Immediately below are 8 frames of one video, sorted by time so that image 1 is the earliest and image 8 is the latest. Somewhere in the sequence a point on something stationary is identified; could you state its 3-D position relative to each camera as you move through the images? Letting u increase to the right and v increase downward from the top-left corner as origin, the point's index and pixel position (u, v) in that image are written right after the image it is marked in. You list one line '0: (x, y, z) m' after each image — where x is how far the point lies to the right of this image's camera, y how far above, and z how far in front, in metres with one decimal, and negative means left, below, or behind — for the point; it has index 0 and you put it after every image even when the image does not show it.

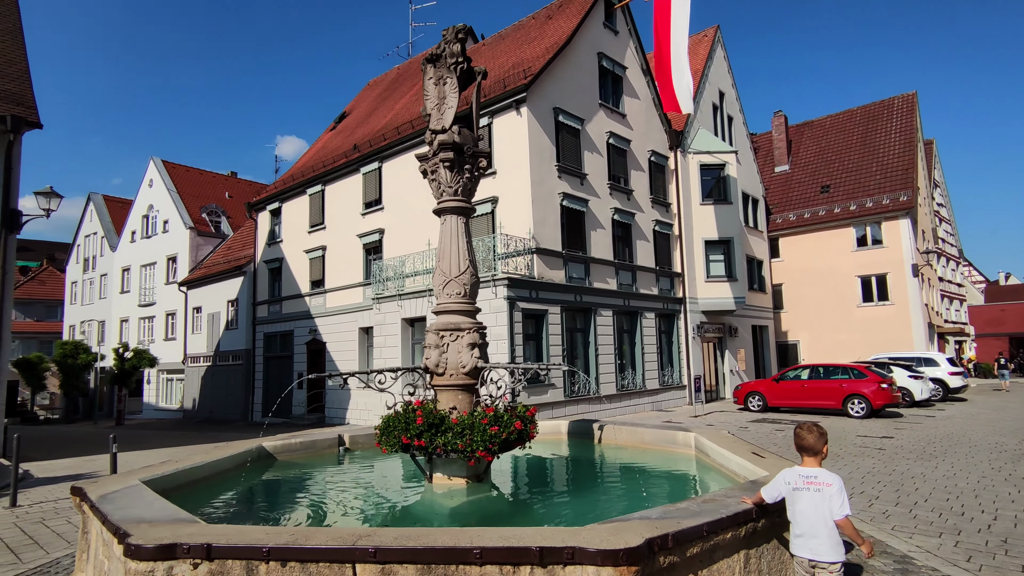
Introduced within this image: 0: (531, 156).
0: (+0.5, +3.6, +16.2) m
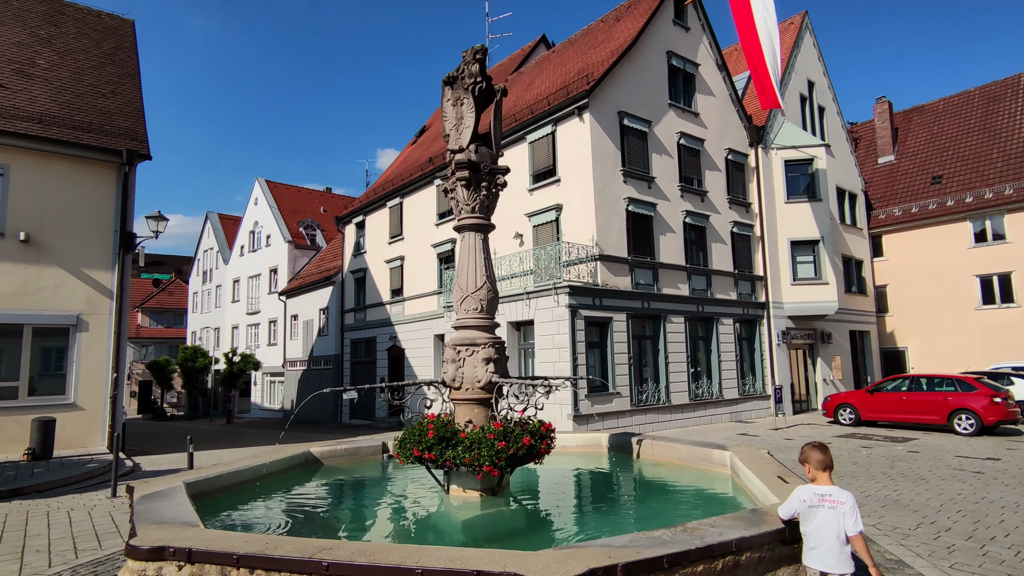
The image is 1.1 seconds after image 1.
0: (+2.3, +3.4, +16.0) m
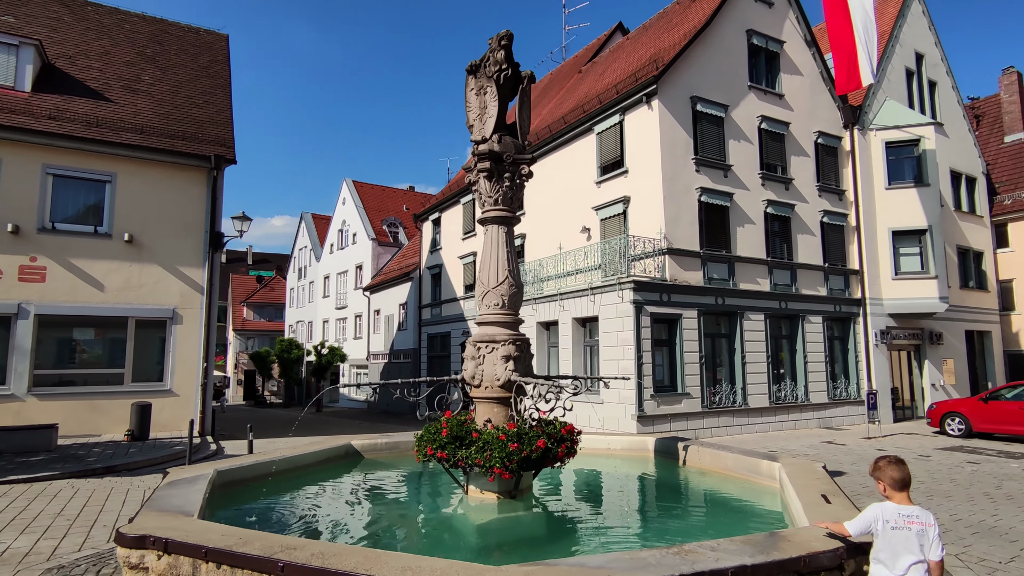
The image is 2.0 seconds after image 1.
0: (+4.0, +3.6, +15.3) m
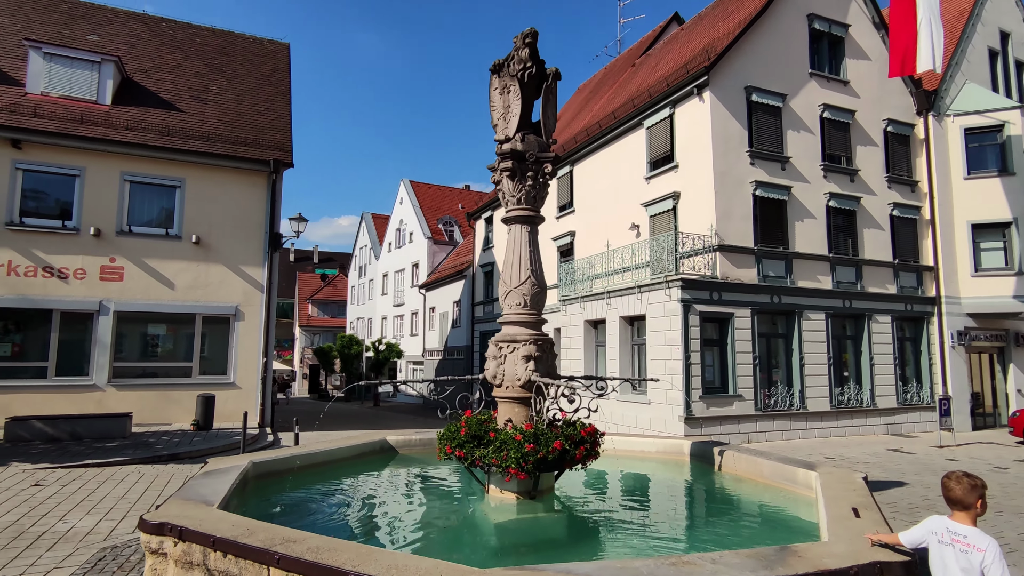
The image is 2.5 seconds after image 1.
0: (+5.2, +3.6, +14.8) m
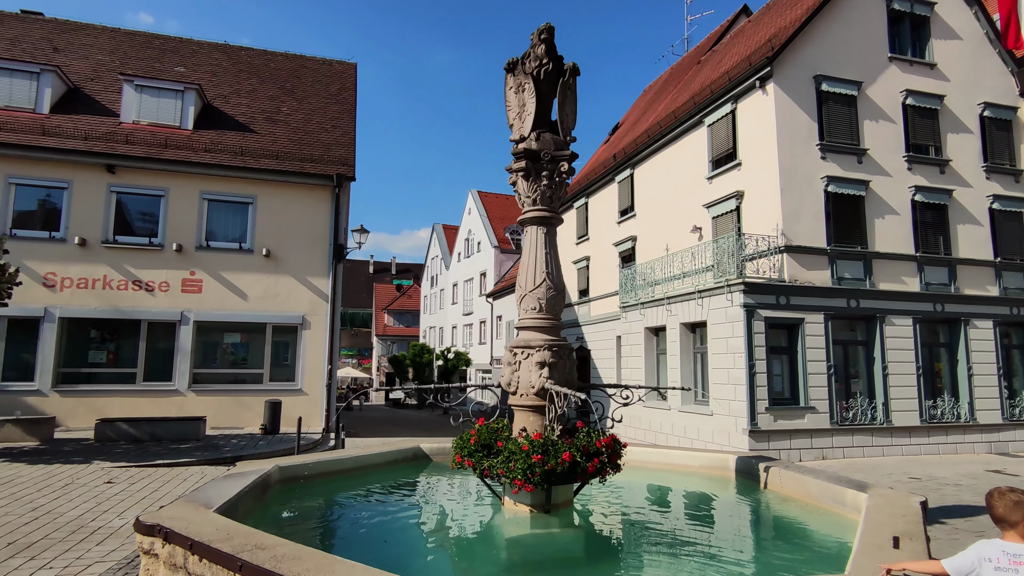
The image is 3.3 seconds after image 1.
0: (+6.4, +3.5, +13.8) m
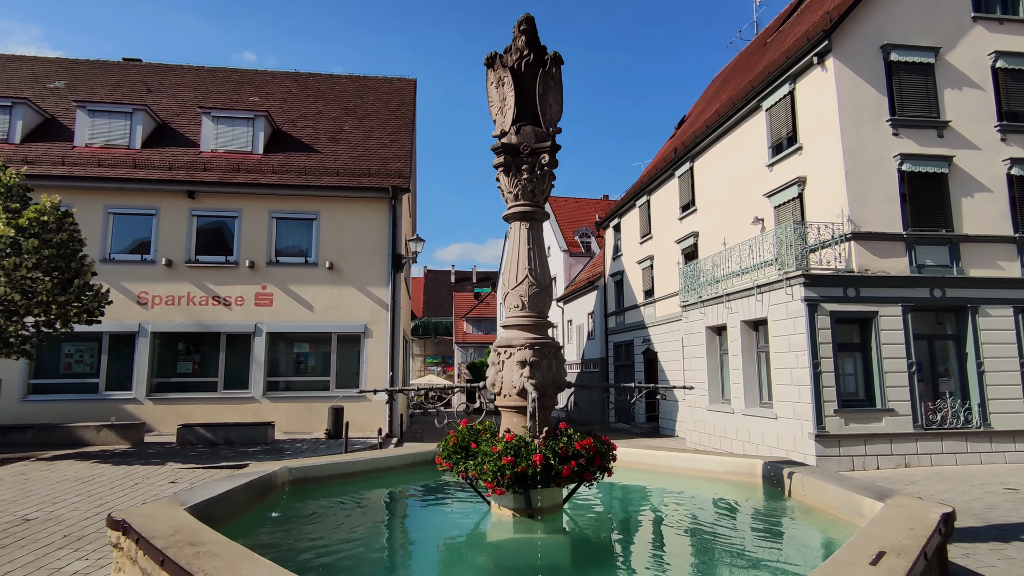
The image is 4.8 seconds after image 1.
0: (+7.3, +3.7, +12.7) m
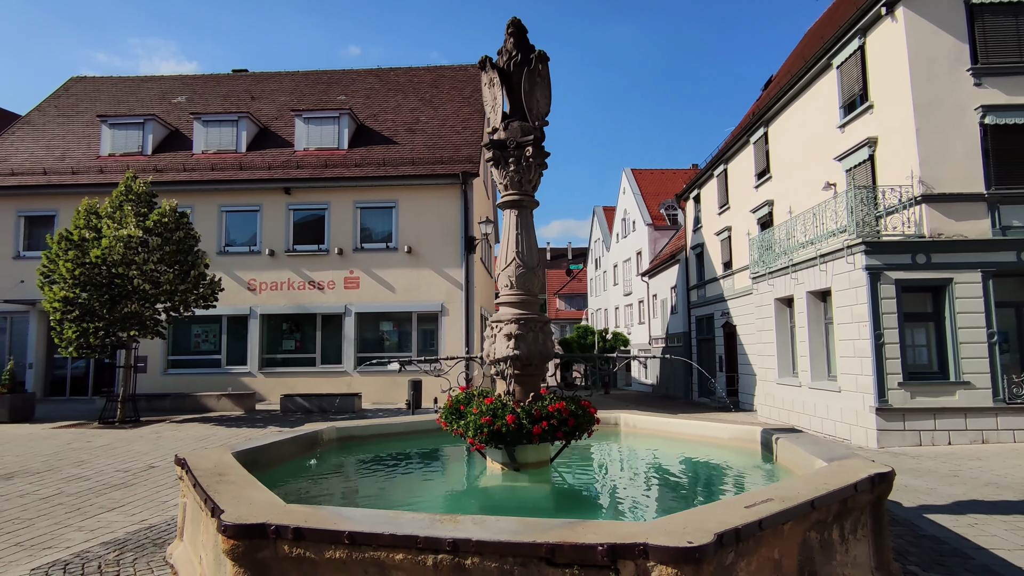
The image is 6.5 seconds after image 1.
0: (+8.2, +4.4, +11.8) m
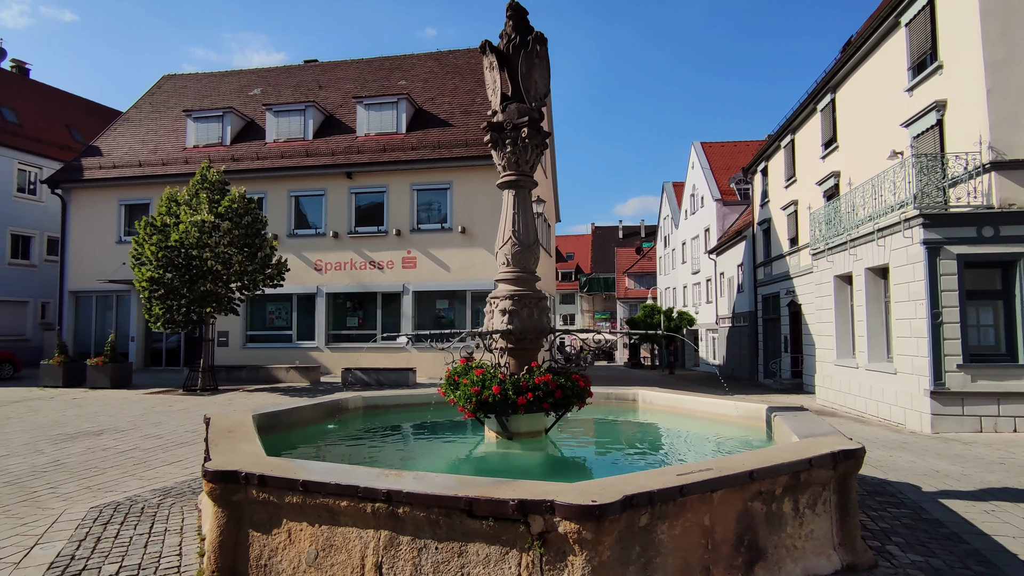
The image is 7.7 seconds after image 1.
0: (+8.9, +4.9, +10.8) m
